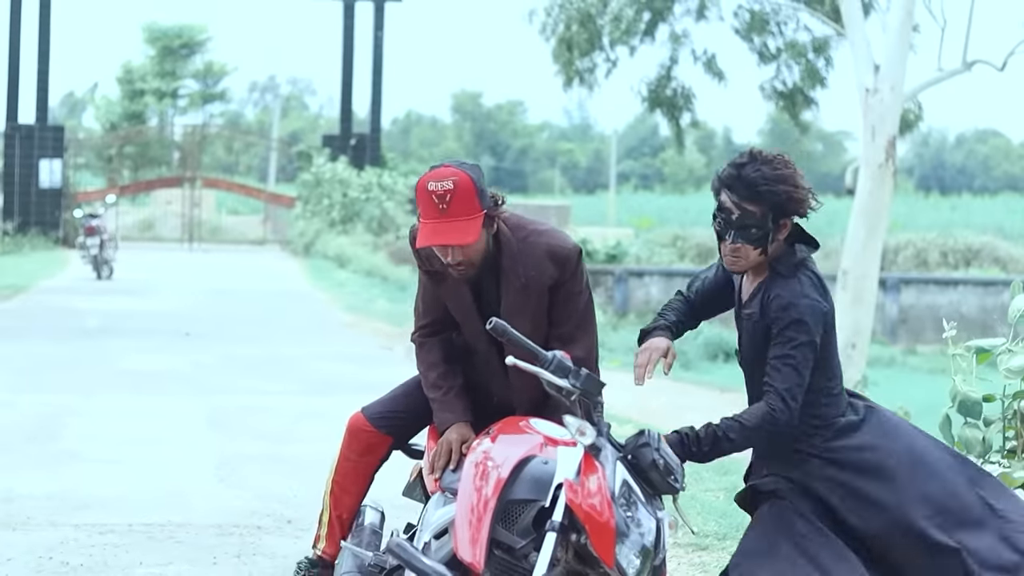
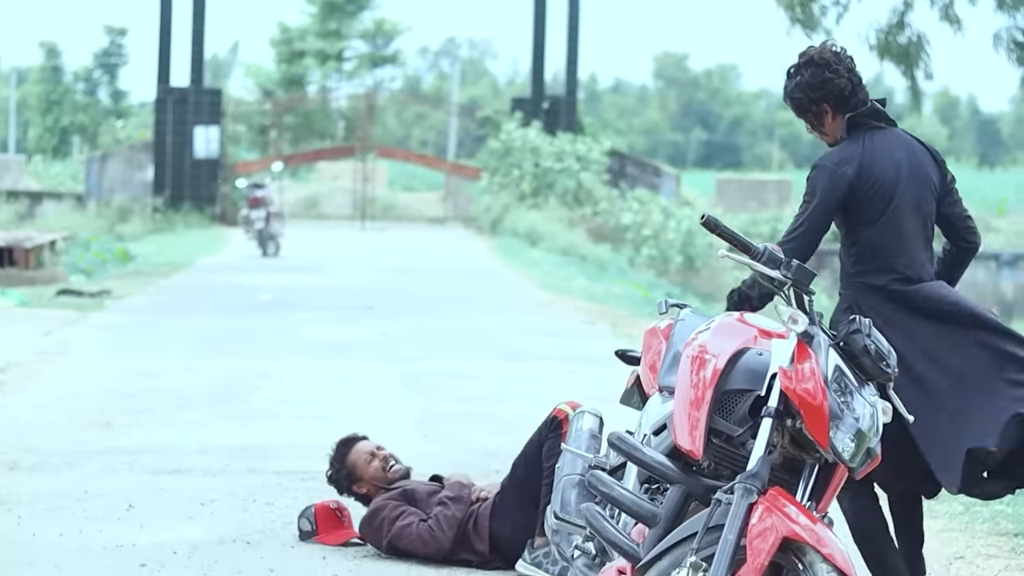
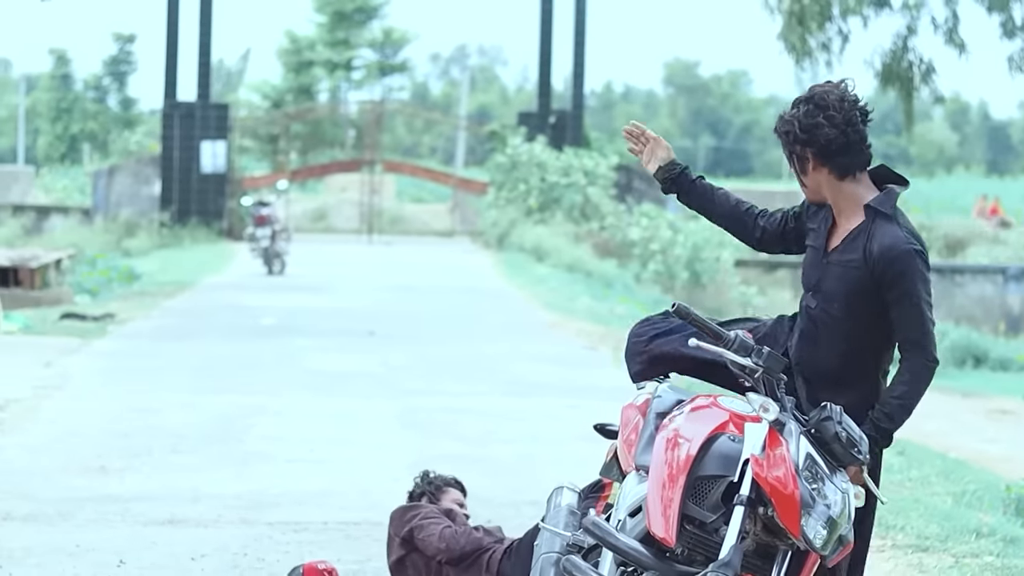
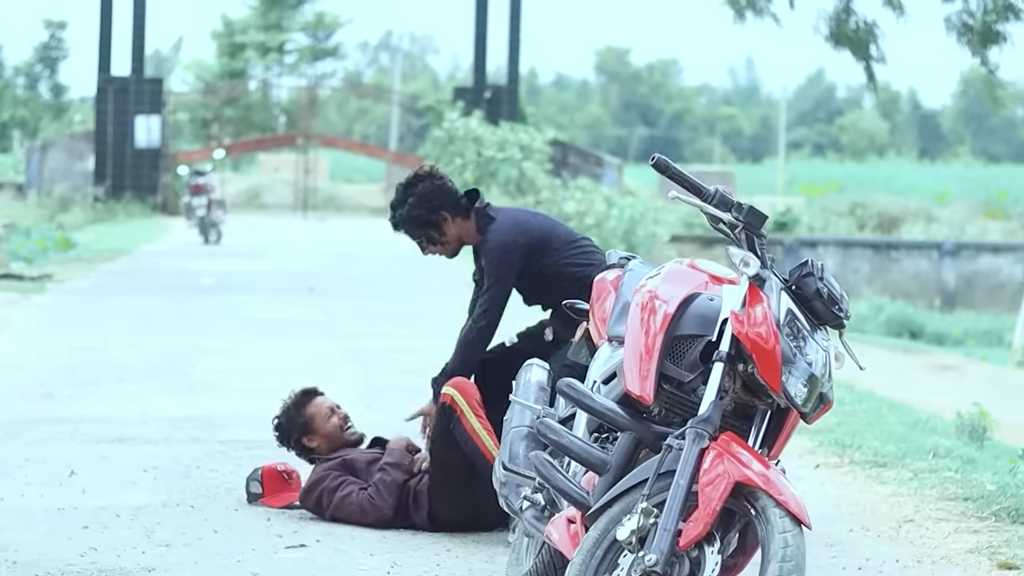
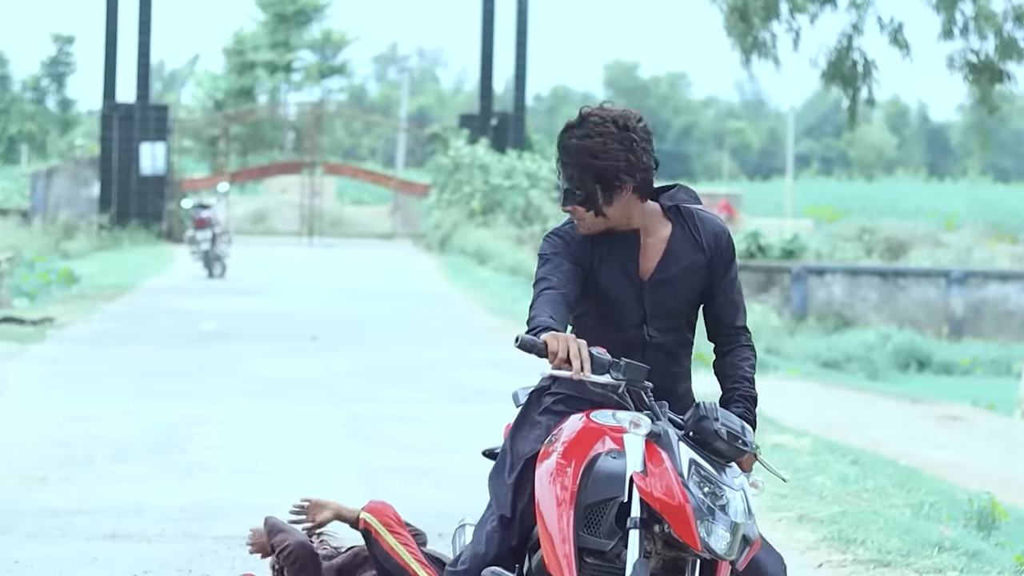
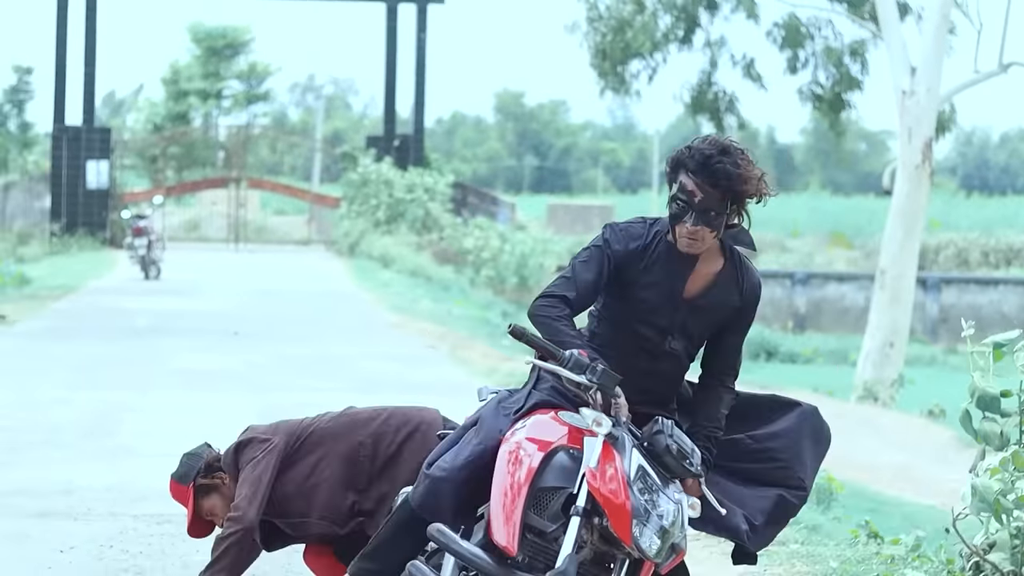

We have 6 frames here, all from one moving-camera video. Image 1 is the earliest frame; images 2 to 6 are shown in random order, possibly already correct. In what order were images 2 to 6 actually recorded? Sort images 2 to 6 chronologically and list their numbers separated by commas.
6, 5, 3, 2, 4
